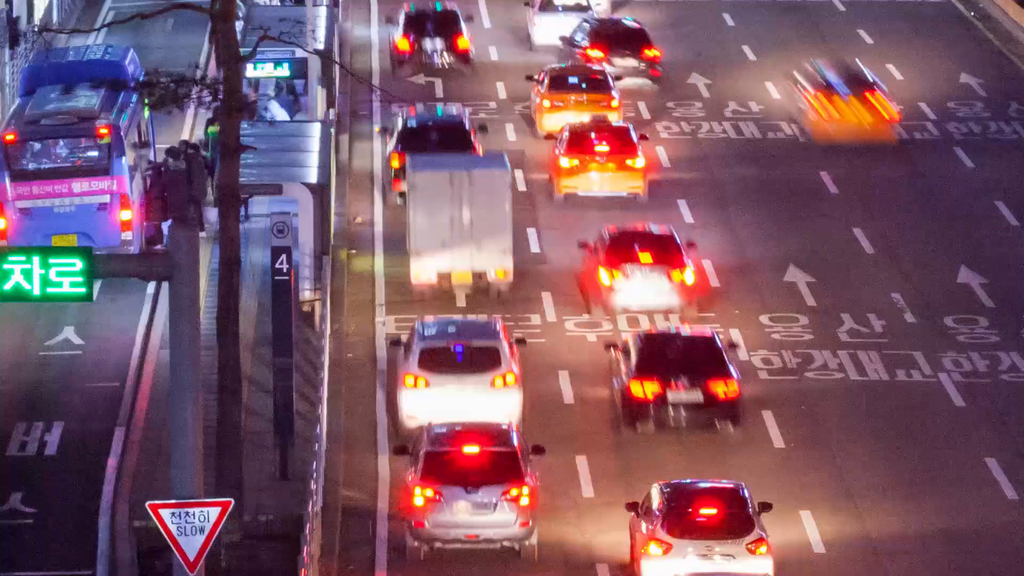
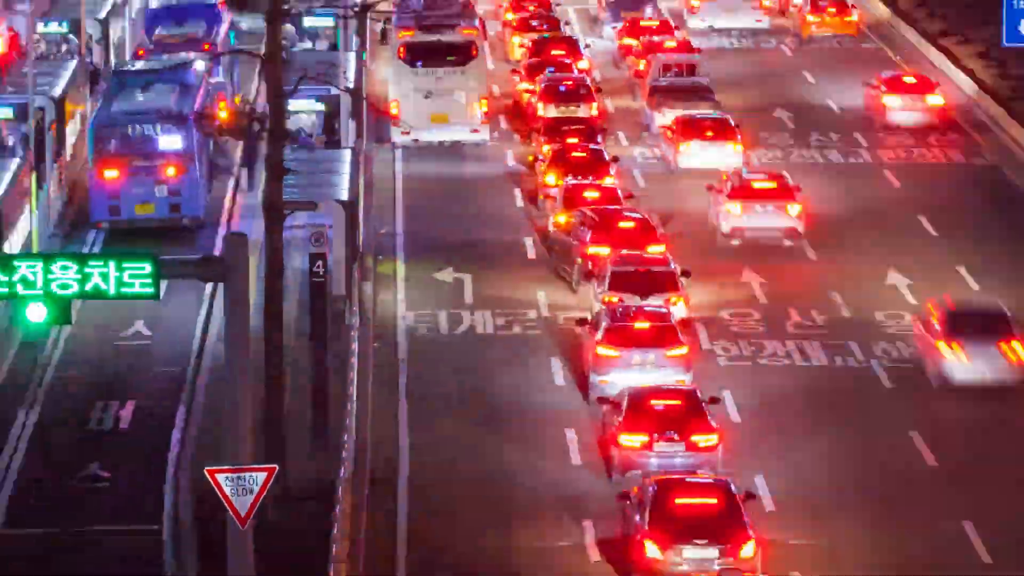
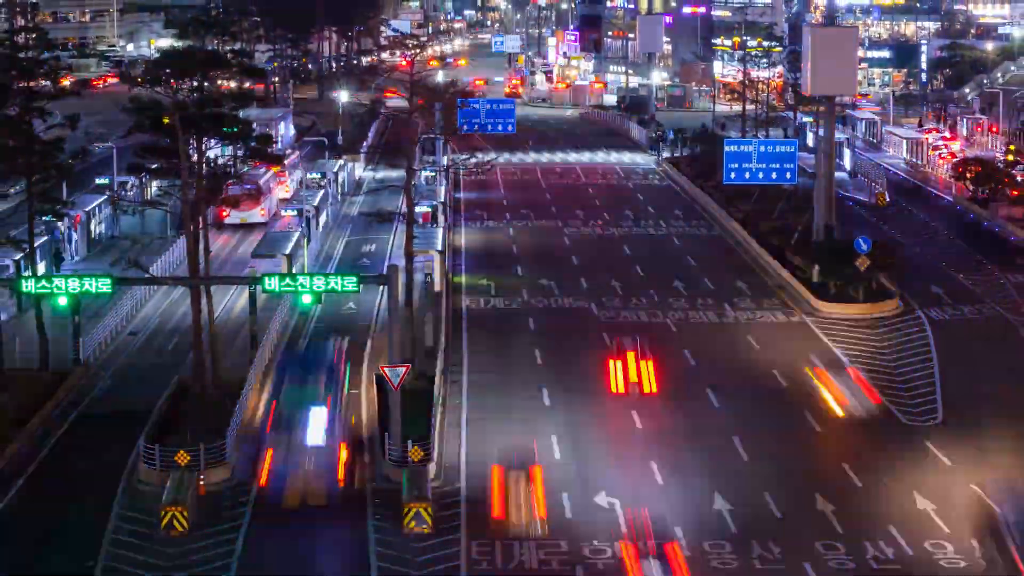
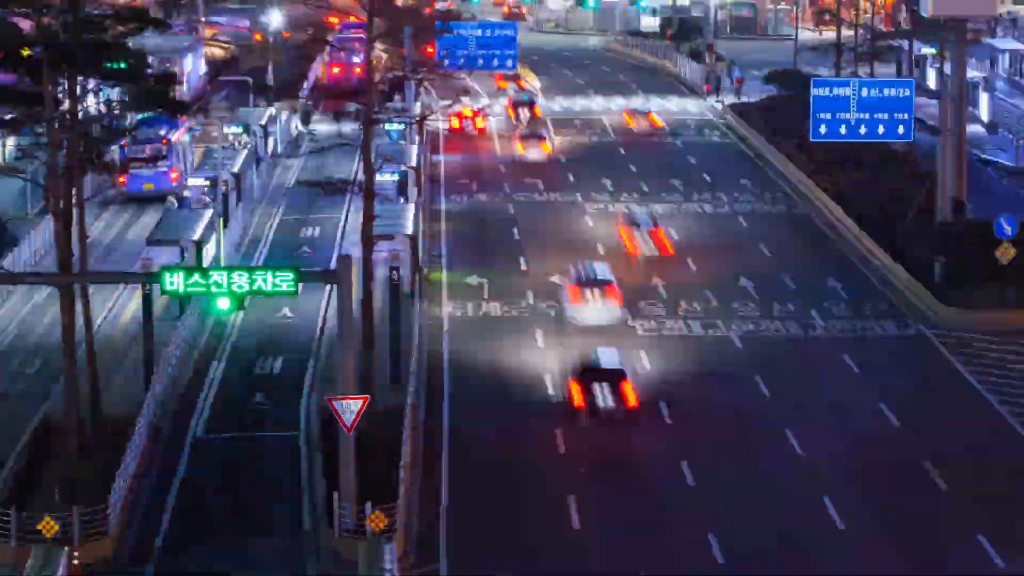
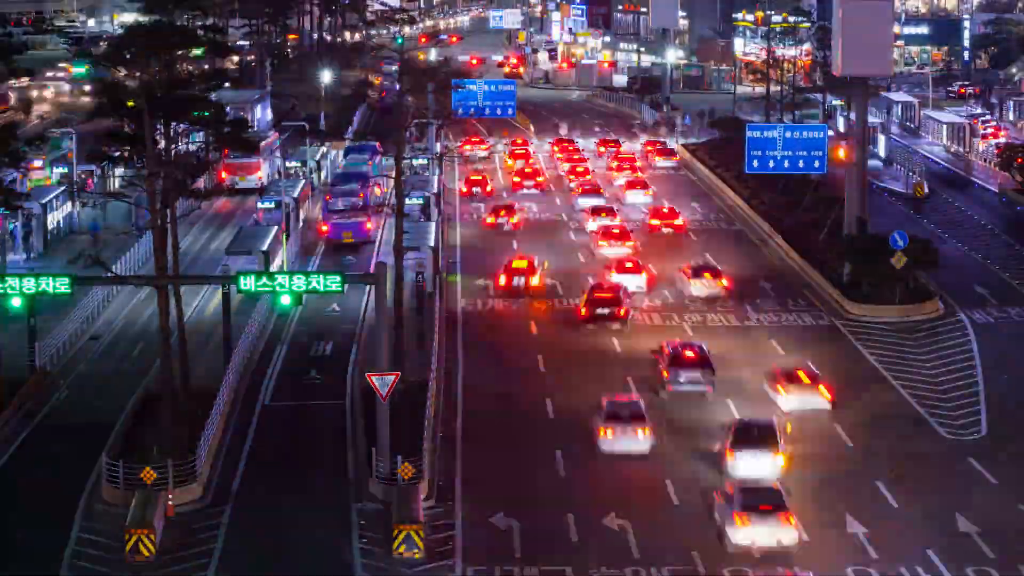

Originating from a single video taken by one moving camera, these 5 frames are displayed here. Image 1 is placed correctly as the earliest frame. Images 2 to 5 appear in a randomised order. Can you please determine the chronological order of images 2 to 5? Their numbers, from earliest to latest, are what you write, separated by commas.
2, 4, 5, 3
